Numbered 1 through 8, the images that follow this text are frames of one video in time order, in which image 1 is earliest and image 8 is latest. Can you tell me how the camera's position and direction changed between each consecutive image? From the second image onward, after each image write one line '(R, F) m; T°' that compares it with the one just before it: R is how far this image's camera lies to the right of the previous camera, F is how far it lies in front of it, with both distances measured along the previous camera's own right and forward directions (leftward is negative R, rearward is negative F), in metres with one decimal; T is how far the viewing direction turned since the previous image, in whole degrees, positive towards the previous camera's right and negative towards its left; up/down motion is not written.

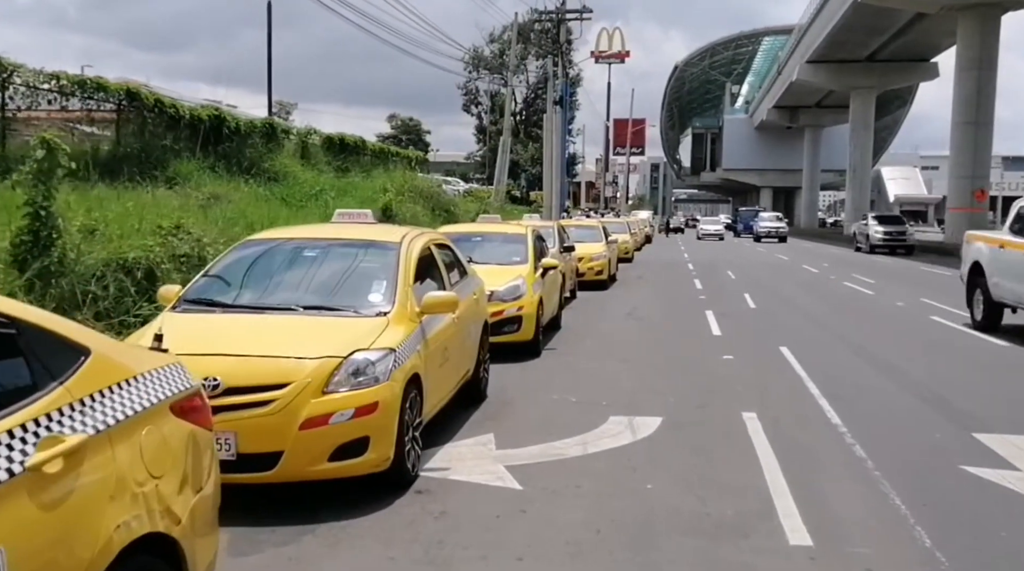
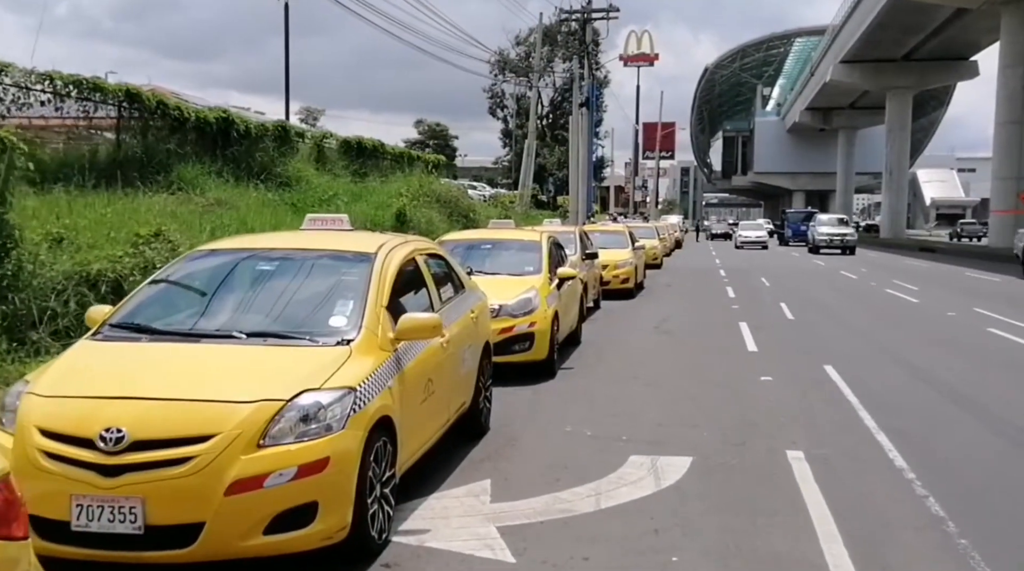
(+0.2, +1.1) m; -2°
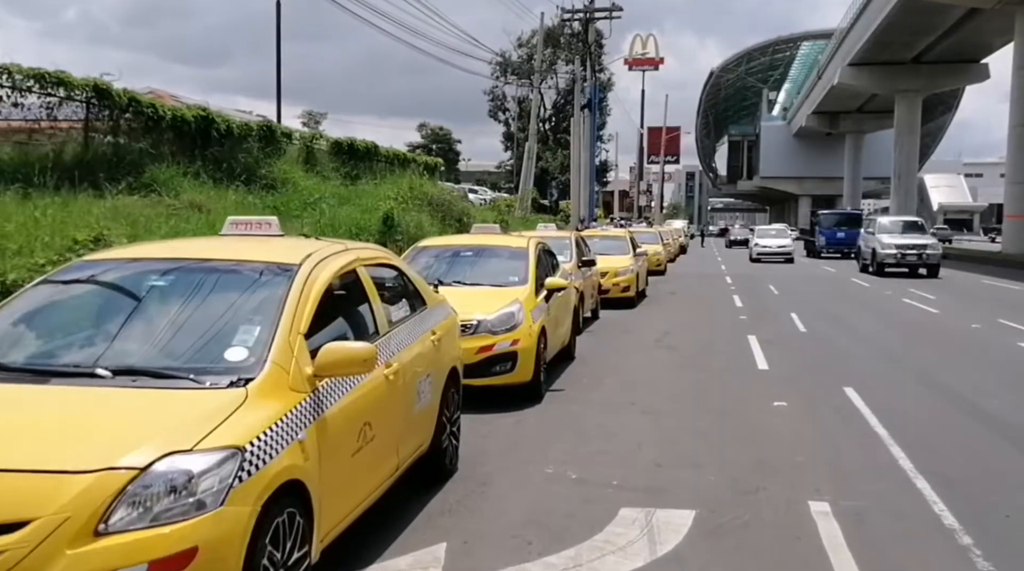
(+0.2, +1.1) m; 0°
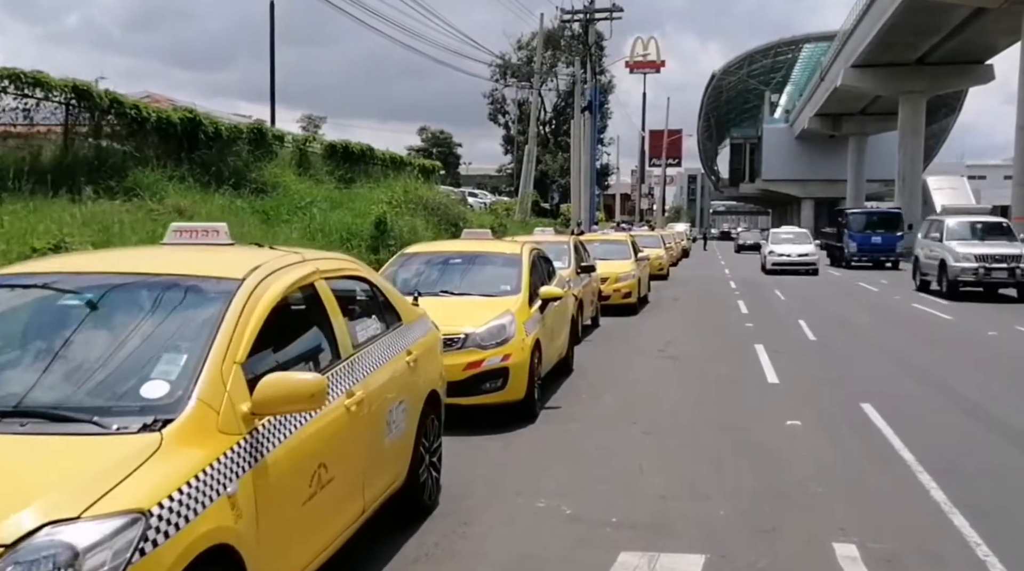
(+0.1, +0.6) m; 0°
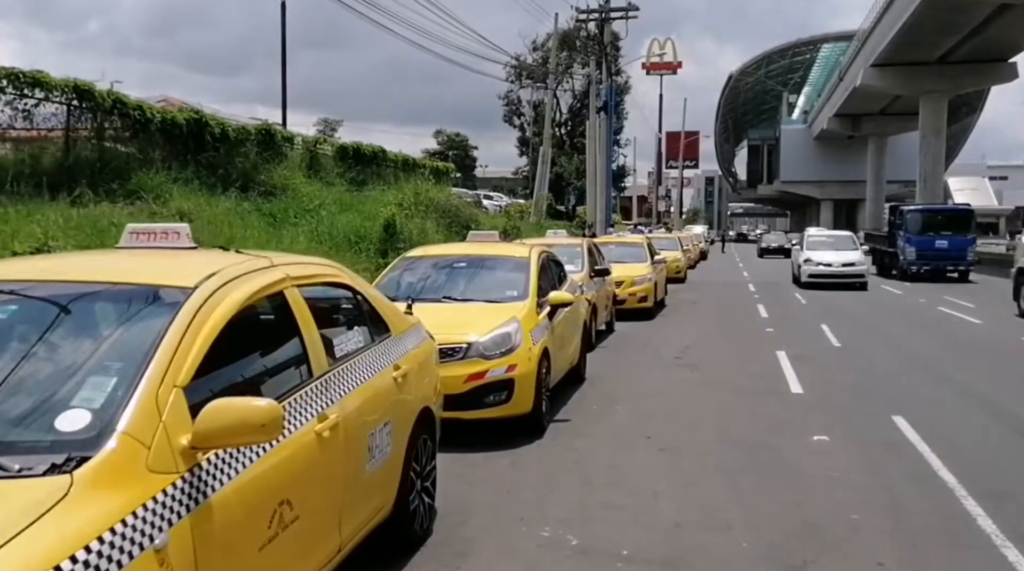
(+0.1, +0.5) m; -1°
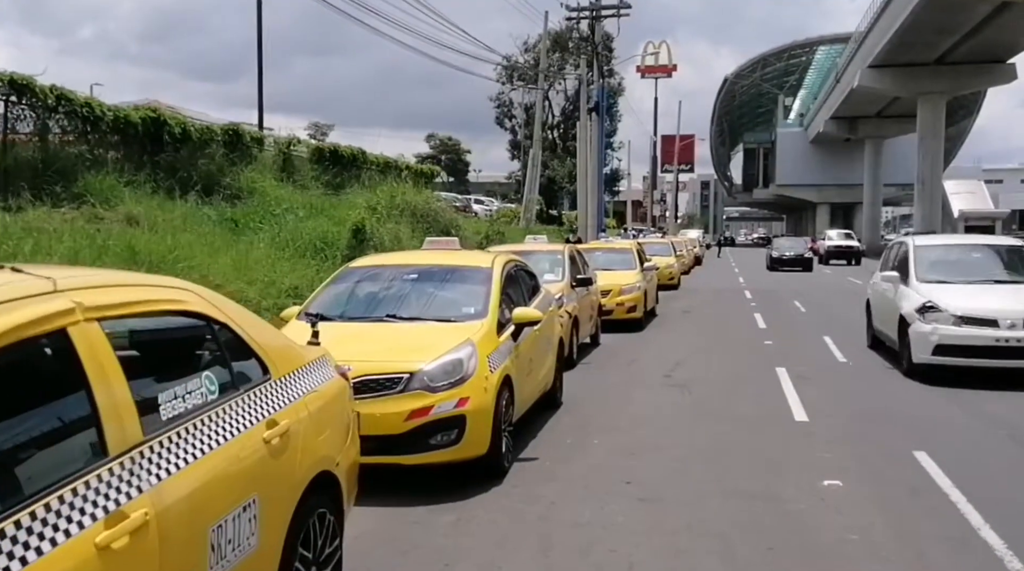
(+0.3, +1.2) m; 0°
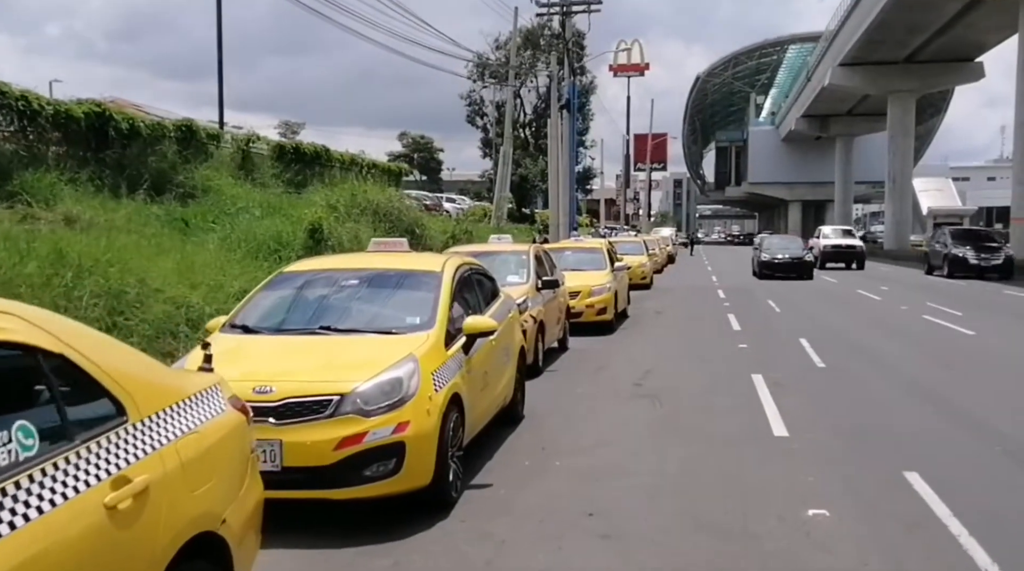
(+0.2, +0.7) m; +2°
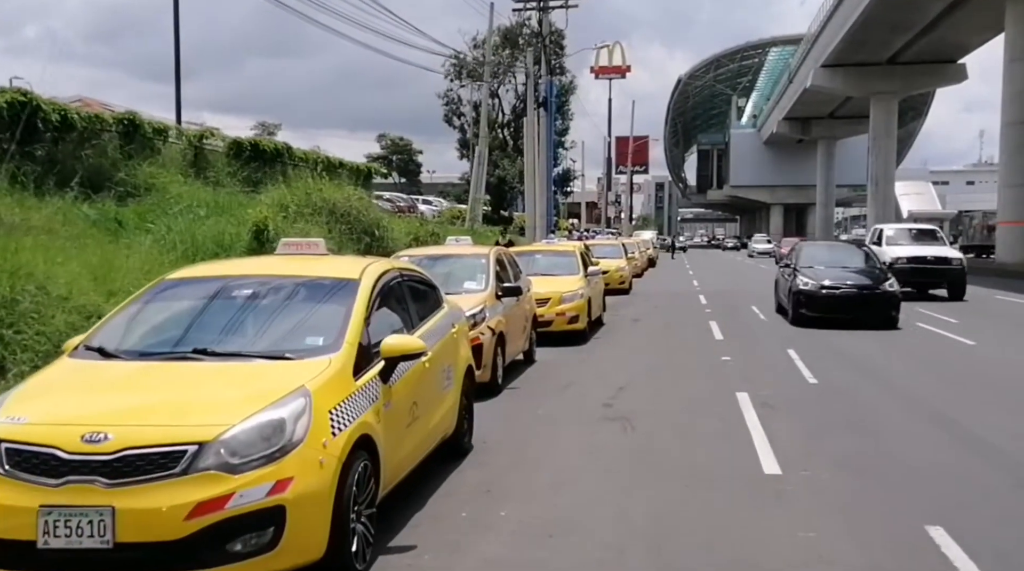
(+0.3, +1.2) m; +1°
